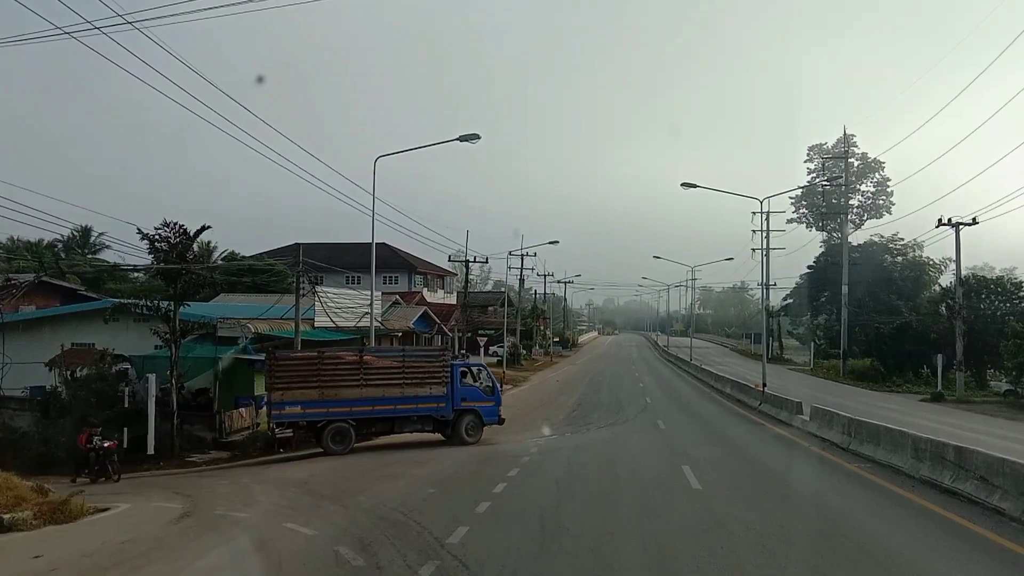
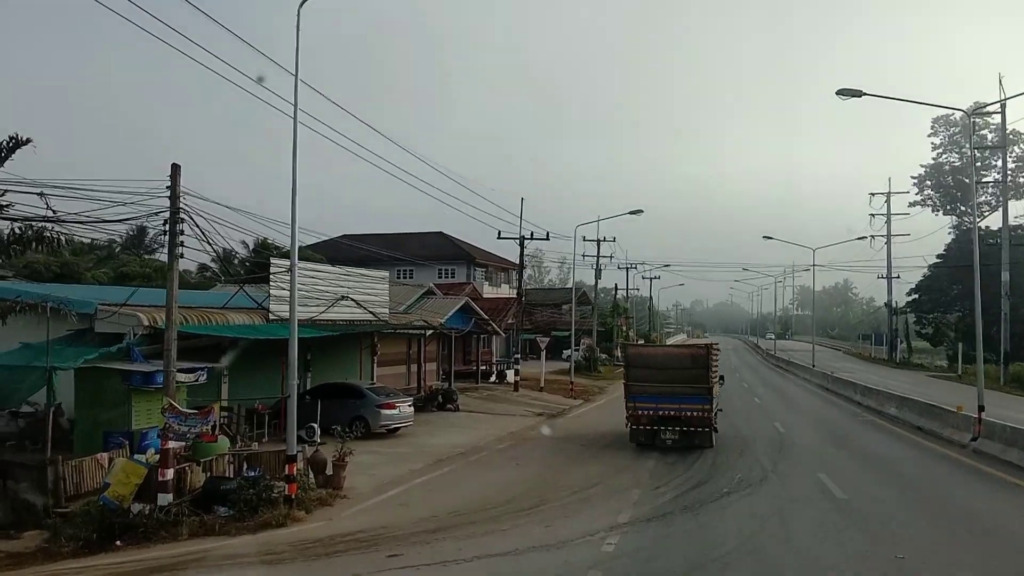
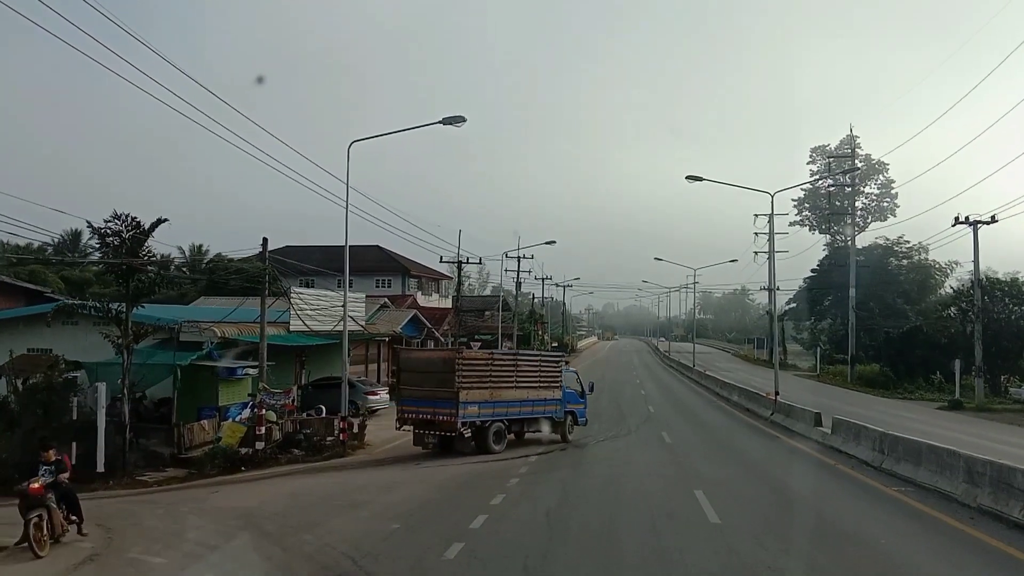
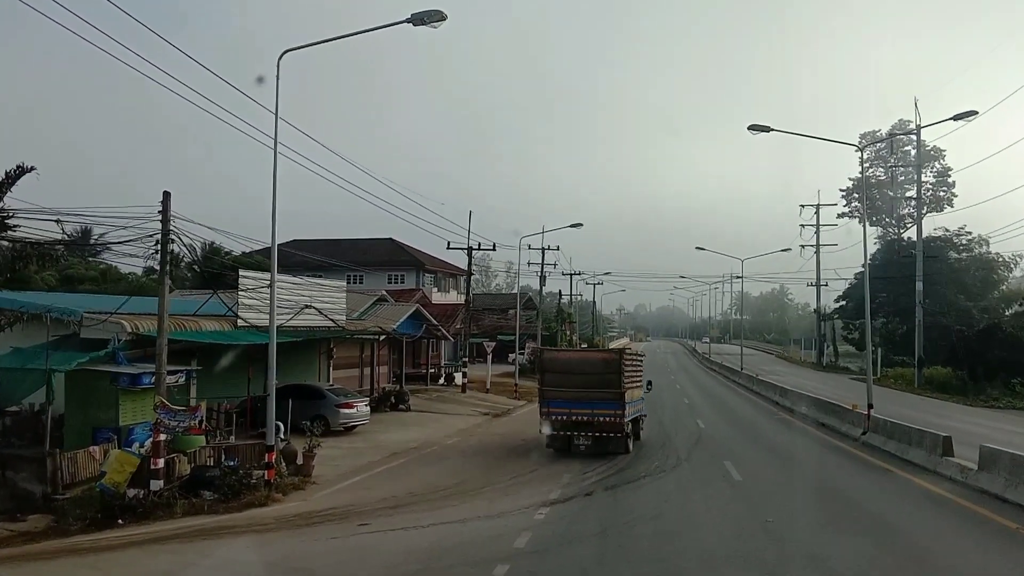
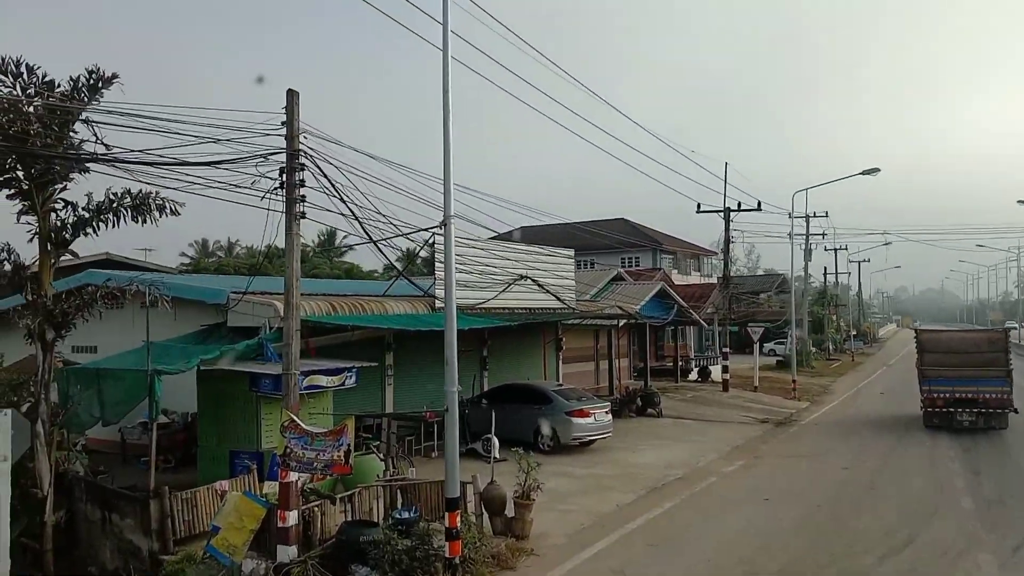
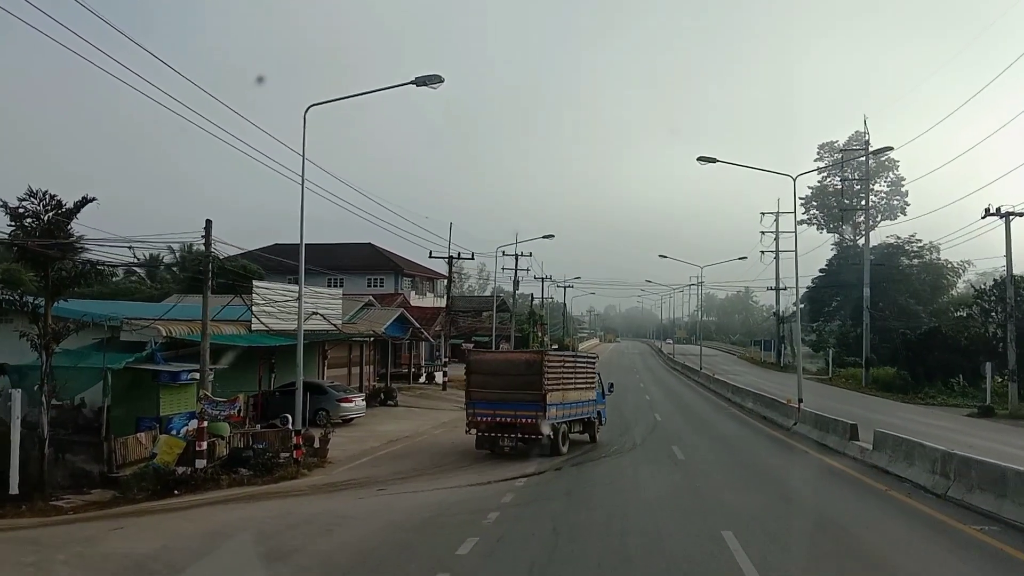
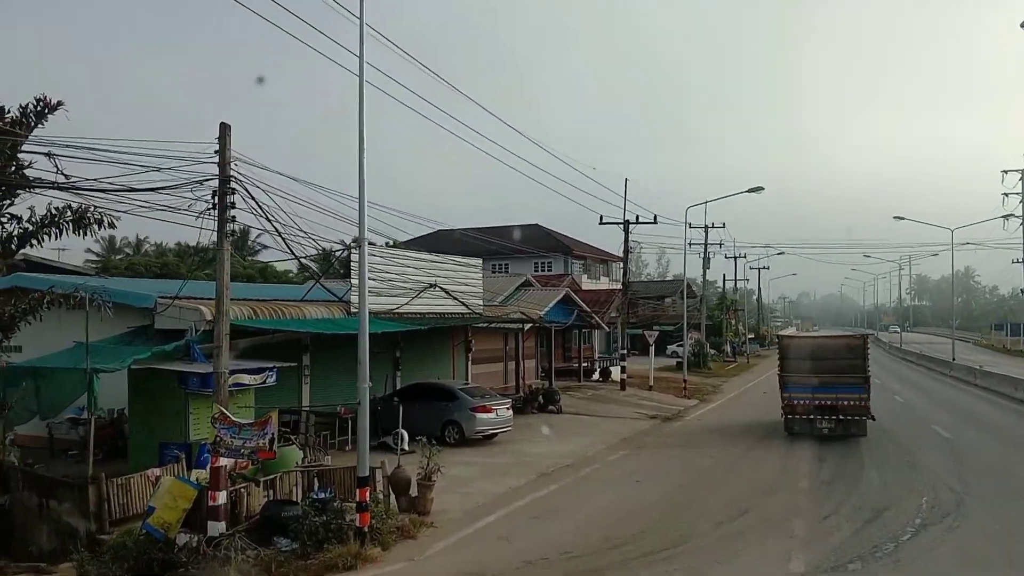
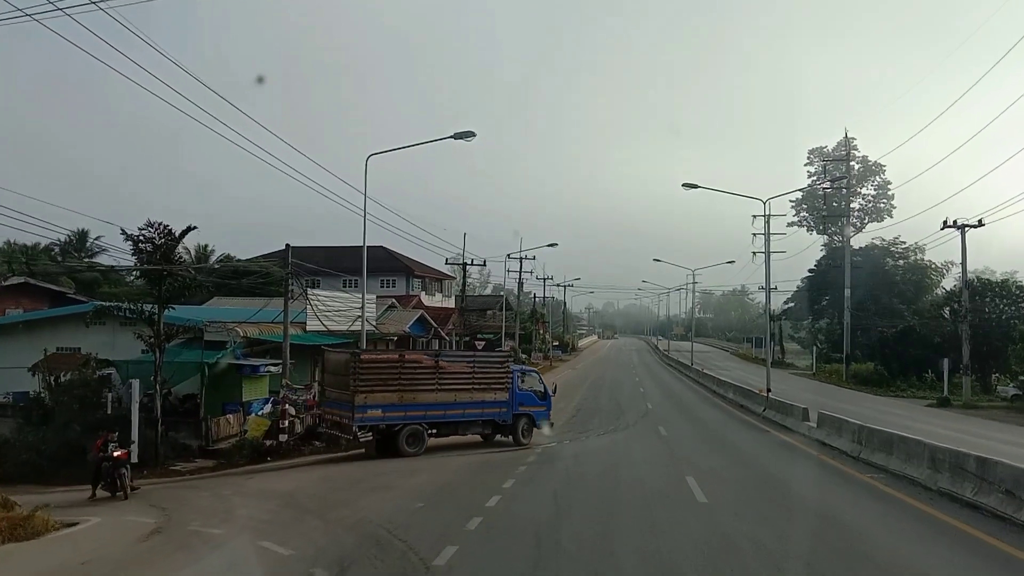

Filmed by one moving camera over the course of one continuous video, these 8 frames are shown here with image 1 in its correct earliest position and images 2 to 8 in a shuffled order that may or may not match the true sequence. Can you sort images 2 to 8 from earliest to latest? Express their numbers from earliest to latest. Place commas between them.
8, 3, 6, 4, 2, 7, 5
